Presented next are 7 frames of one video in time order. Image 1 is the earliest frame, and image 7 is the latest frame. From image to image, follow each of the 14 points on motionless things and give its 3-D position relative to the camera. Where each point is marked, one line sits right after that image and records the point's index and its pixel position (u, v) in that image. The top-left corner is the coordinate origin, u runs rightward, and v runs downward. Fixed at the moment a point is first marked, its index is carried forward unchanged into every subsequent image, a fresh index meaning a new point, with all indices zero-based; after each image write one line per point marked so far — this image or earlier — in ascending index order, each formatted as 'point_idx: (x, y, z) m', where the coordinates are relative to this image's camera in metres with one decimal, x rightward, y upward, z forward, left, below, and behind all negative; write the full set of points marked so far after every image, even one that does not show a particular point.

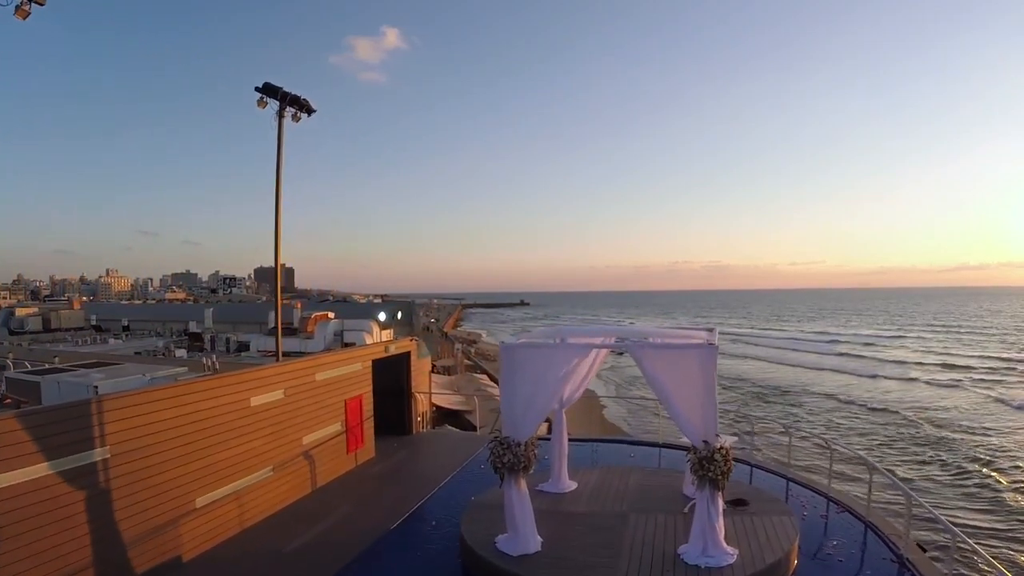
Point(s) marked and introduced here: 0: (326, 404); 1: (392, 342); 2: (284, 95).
0: (-3.1, -1.9, +9.5) m
1: (-2.3, -1.1, +11.0) m
2: (-3.5, +3.0, +8.7) m
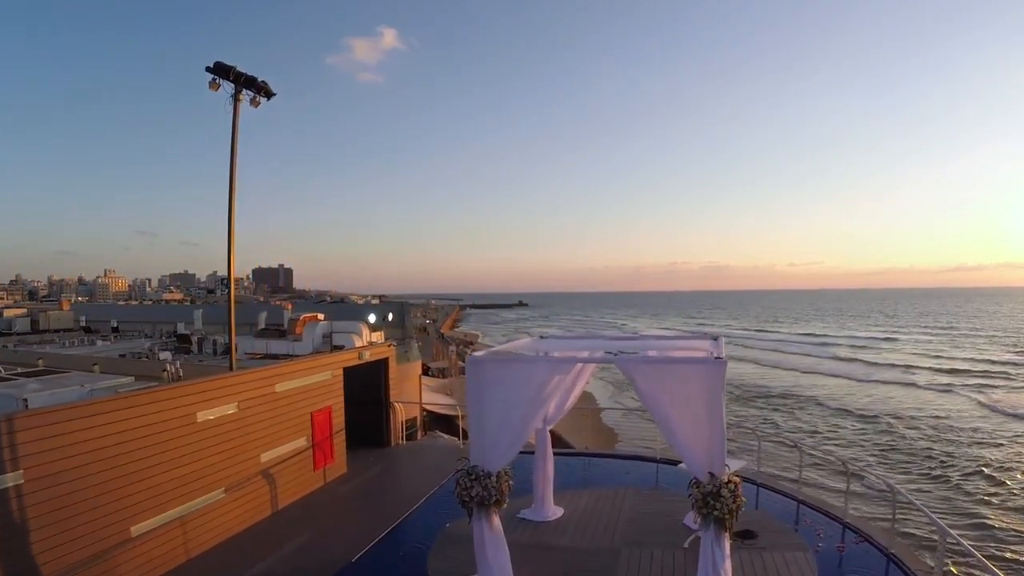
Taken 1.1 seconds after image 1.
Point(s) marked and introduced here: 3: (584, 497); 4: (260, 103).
0: (-3.4, -2.0, +8.6) m
1: (-2.6, -1.1, +10.1) m
2: (-3.8, +2.9, +7.9) m
3: (+0.9, -2.7, +7.3) m
4: (-3.7, +2.7, +8.3) m
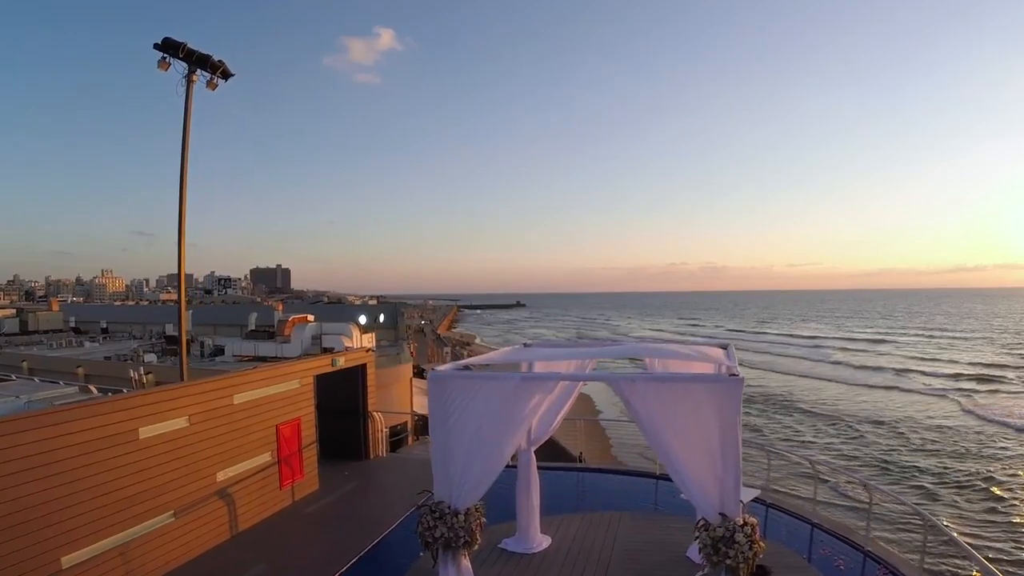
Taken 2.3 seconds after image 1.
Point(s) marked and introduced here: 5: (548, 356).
0: (-3.6, -2.0, +7.8) m
1: (-2.8, -1.1, +9.3) m
2: (-4.0, +2.9, +7.1) m
3: (+0.7, -2.7, +6.5) m
4: (-3.9, +2.7, +7.5) m
5: (+0.4, -0.7, +5.7) m
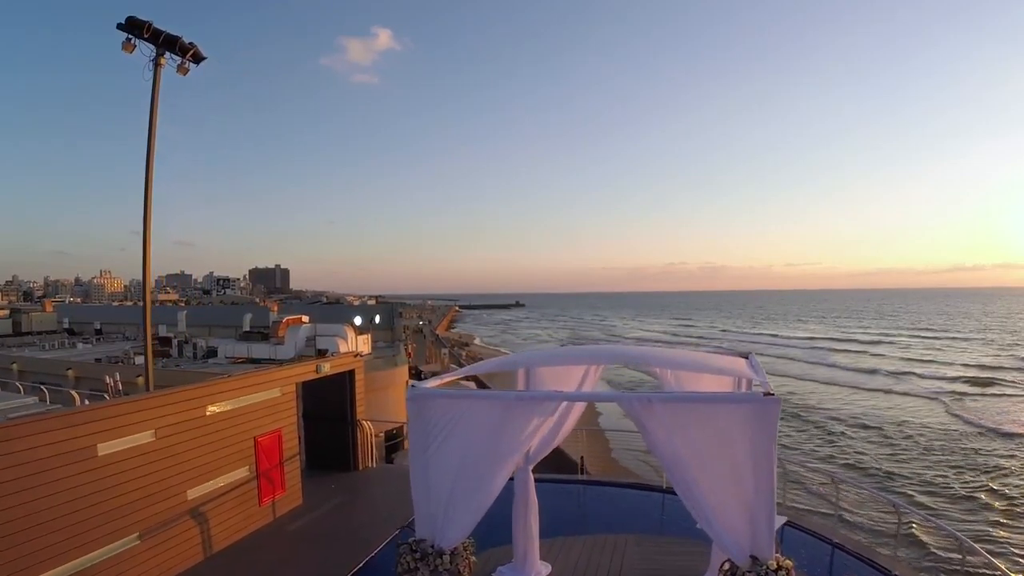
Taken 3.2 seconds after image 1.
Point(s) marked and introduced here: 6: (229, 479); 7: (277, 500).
0: (-3.6, -2.0, +7.2) m
1: (-2.9, -1.1, +8.7) m
2: (-4.1, +2.9, +6.5) m
3: (+0.7, -2.7, +6.0) m
4: (-4.0, +2.7, +7.0) m
5: (+0.3, -0.7, +5.1) m
6: (-3.6, -2.4, +7.2) m
7: (-3.3, -3.0, +8.0) m
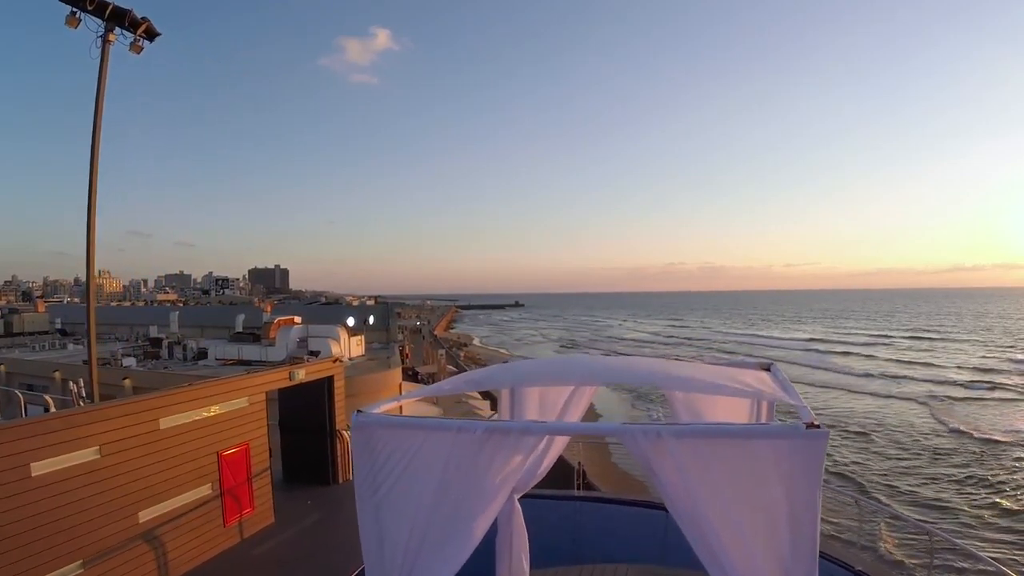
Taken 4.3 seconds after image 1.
0: (-3.7, -2.0, +6.6) m
1: (-3.0, -1.1, +8.1) m
2: (-4.2, +2.9, +5.8) m
3: (+0.6, -2.7, +5.3) m
4: (-4.1, +2.7, +6.3) m
5: (+0.2, -0.7, +4.5) m
6: (-3.7, -2.4, +6.6) m
7: (-3.4, -3.0, +7.3) m
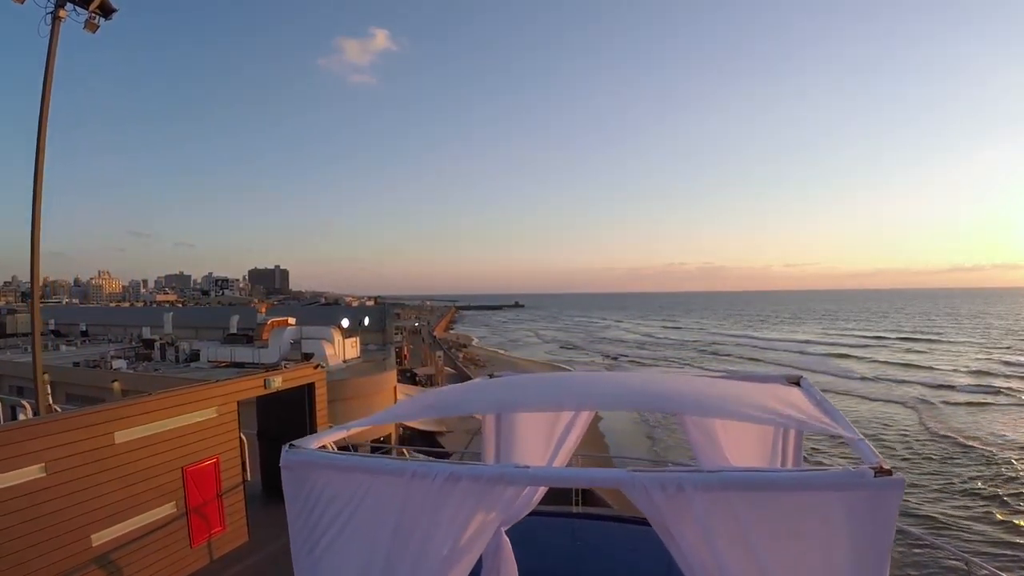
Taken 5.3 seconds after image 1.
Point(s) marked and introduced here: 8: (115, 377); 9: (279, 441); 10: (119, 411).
0: (-3.8, -2.0, +6.0) m
1: (-3.1, -1.1, +7.5) m
2: (-4.3, +2.9, +5.3) m
3: (+0.5, -2.7, +4.7) m
4: (-4.2, +2.7, +5.8) m
5: (+0.1, -0.7, +3.9) m
6: (-3.8, -2.4, +6.0) m
7: (-3.5, -3.0, +6.7) m
8: (-12.0, -2.7, +17.1) m
9: (-3.5, -2.3, +8.5) m
10: (-4.1, -1.3, +5.6) m
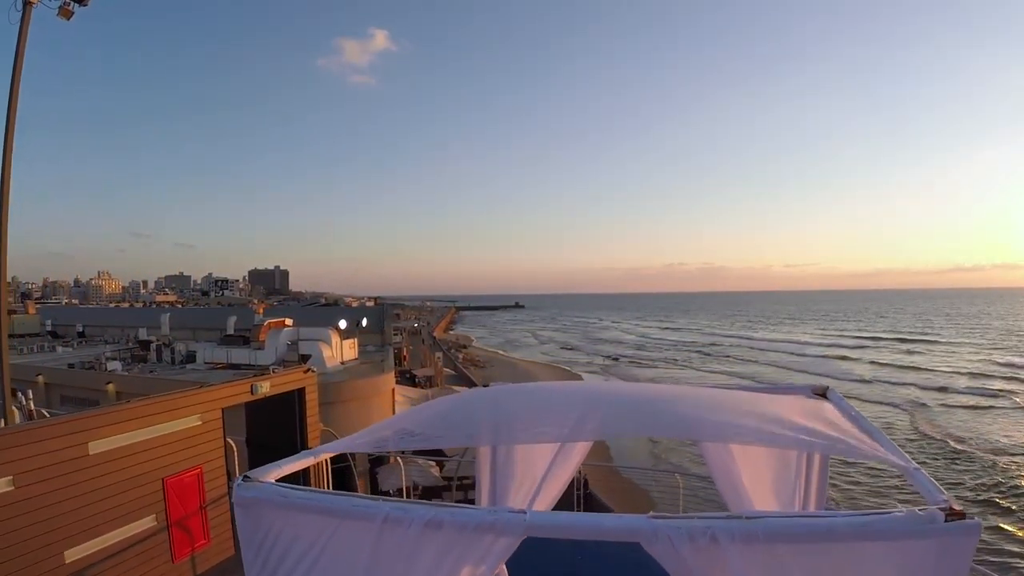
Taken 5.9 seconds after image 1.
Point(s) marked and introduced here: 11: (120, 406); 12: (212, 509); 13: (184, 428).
0: (-3.9, -2.0, +5.7) m
1: (-3.1, -1.1, +7.2) m
2: (-4.3, +2.9, +5.0) m
3: (+0.4, -2.7, +4.4) m
4: (-4.2, +2.7, +5.4) m
5: (+0.1, -0.8, +3.6) m
6: (-3.9, -2.5, +5.7) m
7: (-3.5, -3.0, +6.4) m
8: (-12.0, -2.7, +16.7) m
9: (-3.5, -2.3, +8.1) m
10: (-4.1, -1.3, +5.3) m
11: (-3.9, -1.2, +5.7) m
12: (-3.5, -2.6, +6.7) m
13: (-3.6, -1.5, +6.3) m
